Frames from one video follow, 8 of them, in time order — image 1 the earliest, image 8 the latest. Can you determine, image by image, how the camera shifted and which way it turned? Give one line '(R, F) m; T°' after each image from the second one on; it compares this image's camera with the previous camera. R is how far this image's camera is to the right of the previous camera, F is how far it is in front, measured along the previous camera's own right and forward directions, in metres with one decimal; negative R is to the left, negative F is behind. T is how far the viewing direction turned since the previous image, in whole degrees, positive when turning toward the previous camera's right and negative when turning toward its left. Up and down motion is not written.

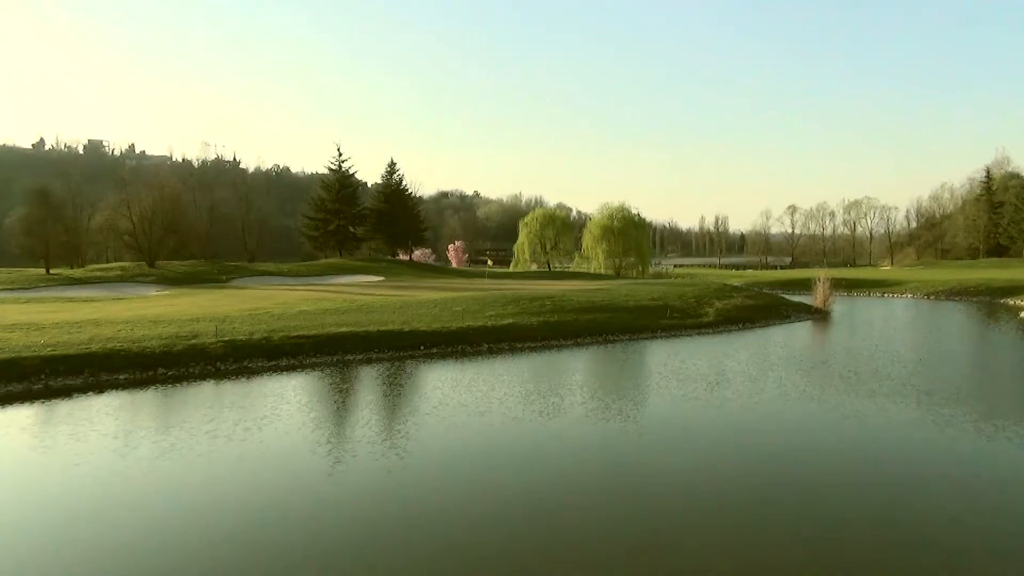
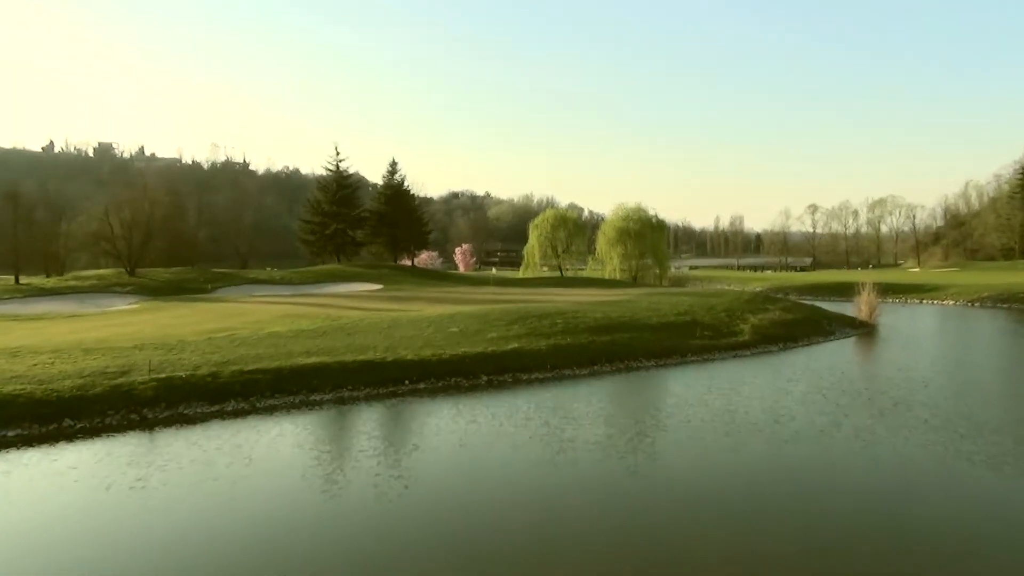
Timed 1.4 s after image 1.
(+0.2, +4.2) m; -1°
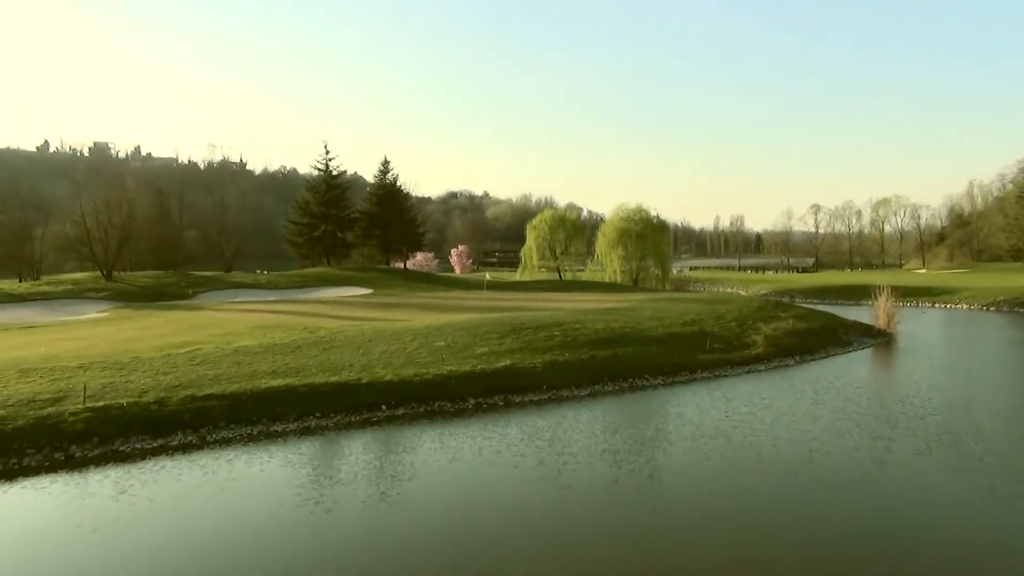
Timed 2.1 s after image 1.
(+0.2, +2.3) m; 0°
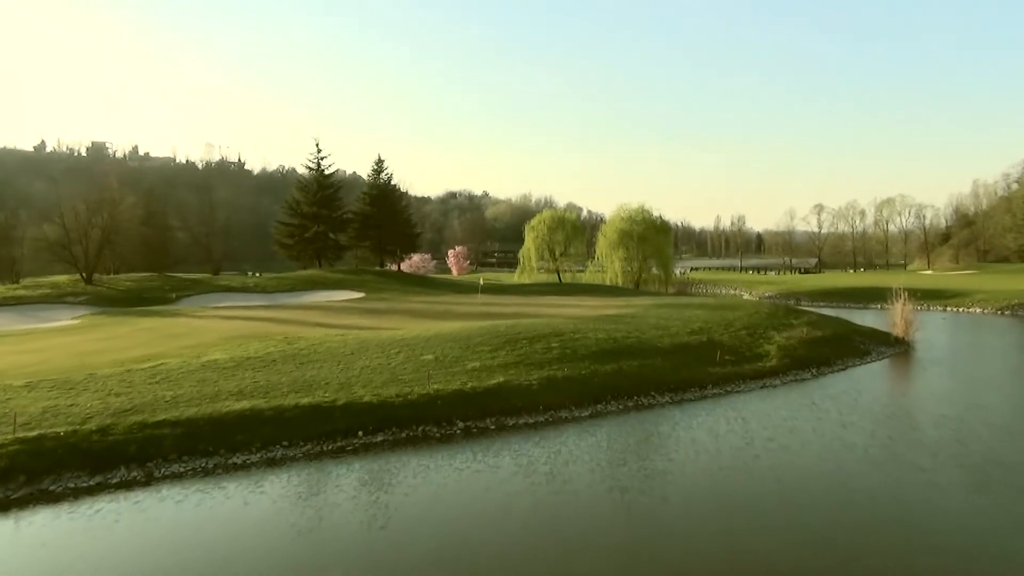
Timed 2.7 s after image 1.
(+0.2, +1.9) m; 0°
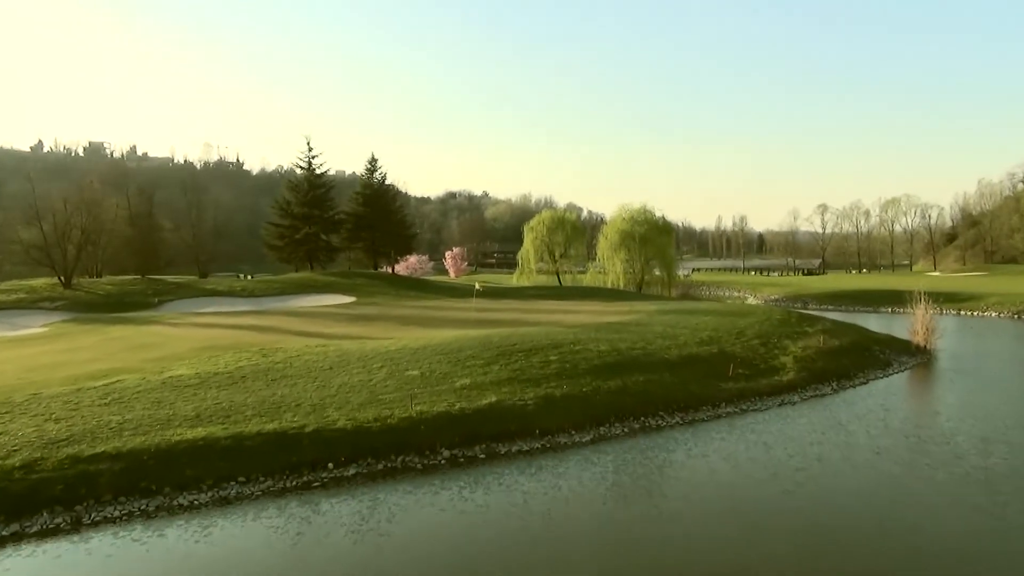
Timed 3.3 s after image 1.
(+0.2, +1.9) m; 0°
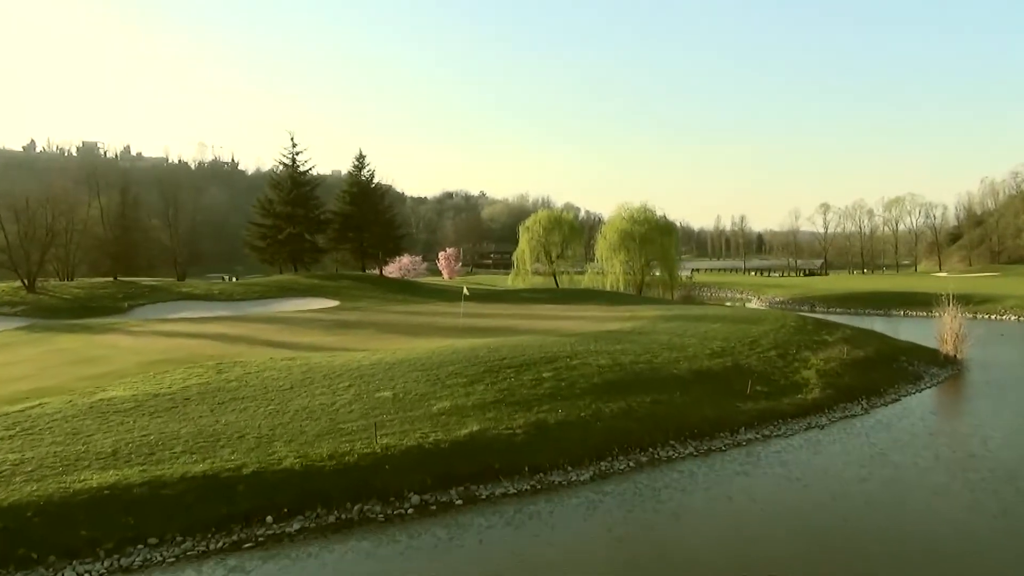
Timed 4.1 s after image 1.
(+0.2, +2.6) m; 0°
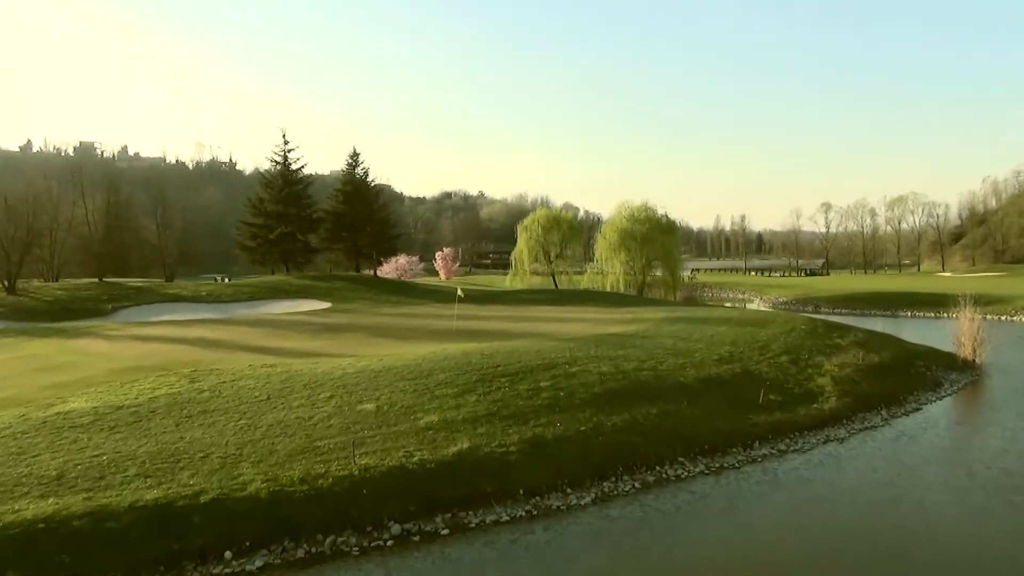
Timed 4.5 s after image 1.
(+0.1, +1.3) m; 0°
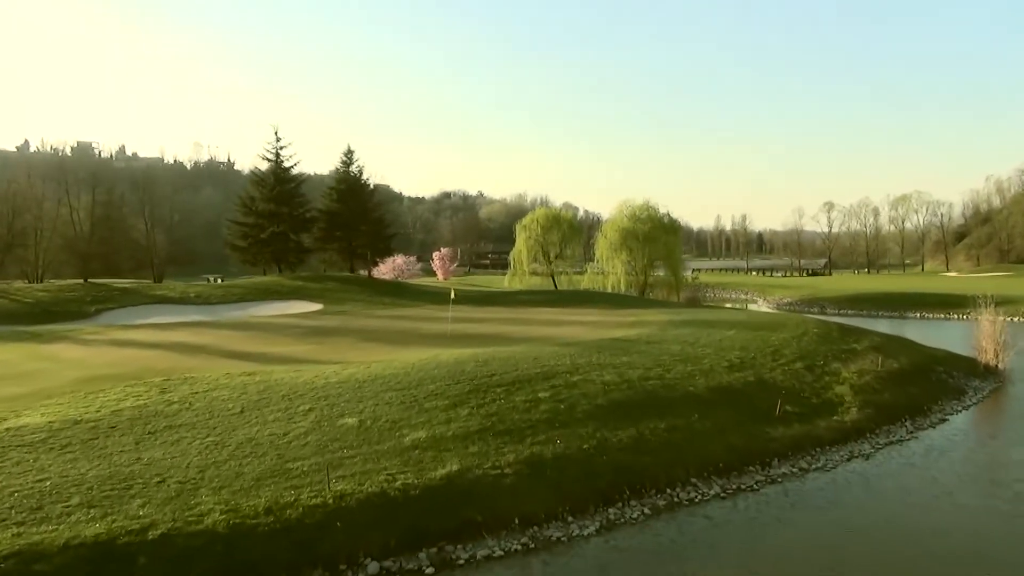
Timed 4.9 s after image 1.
(+0.1, +1.4) m; 0°
